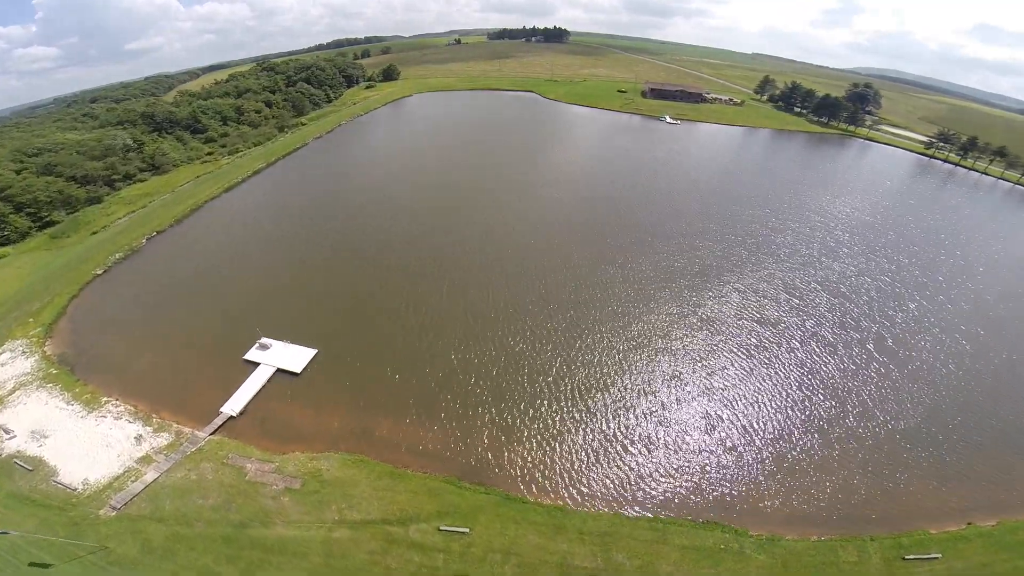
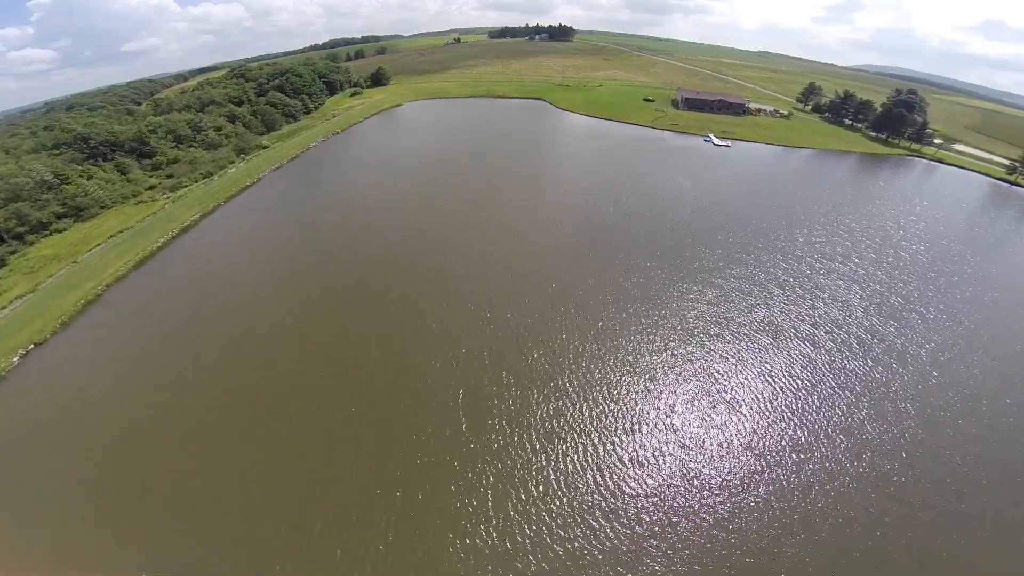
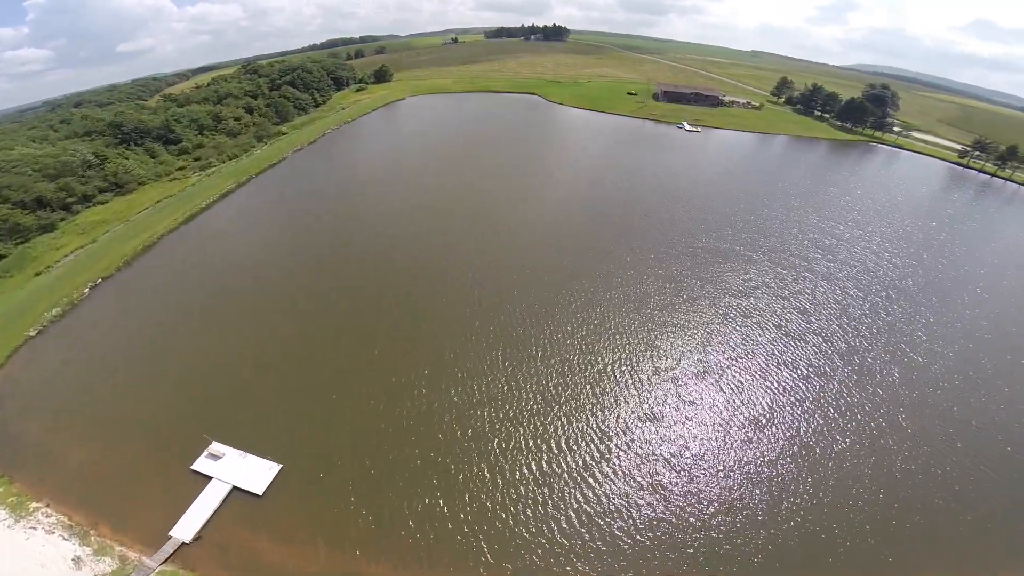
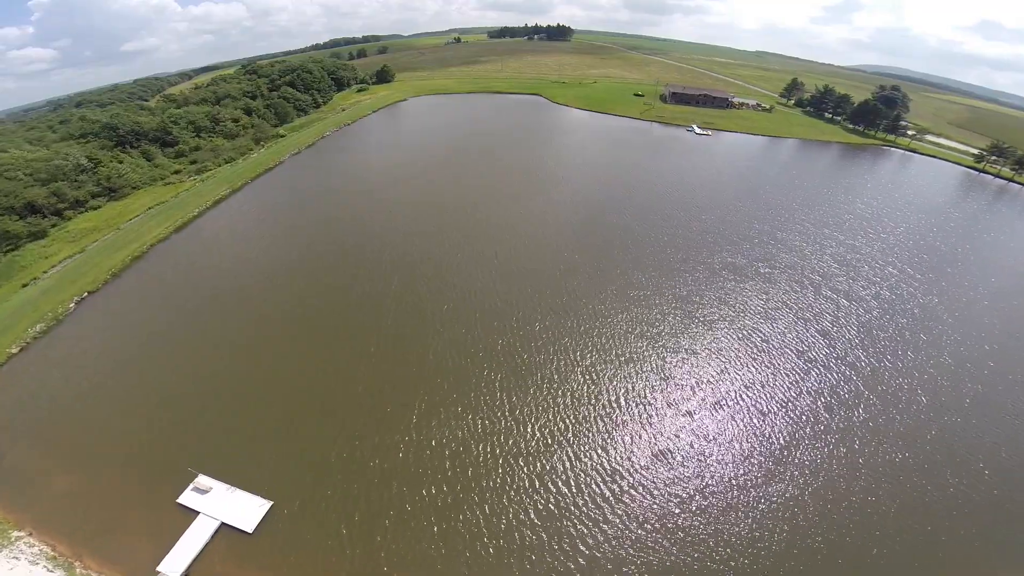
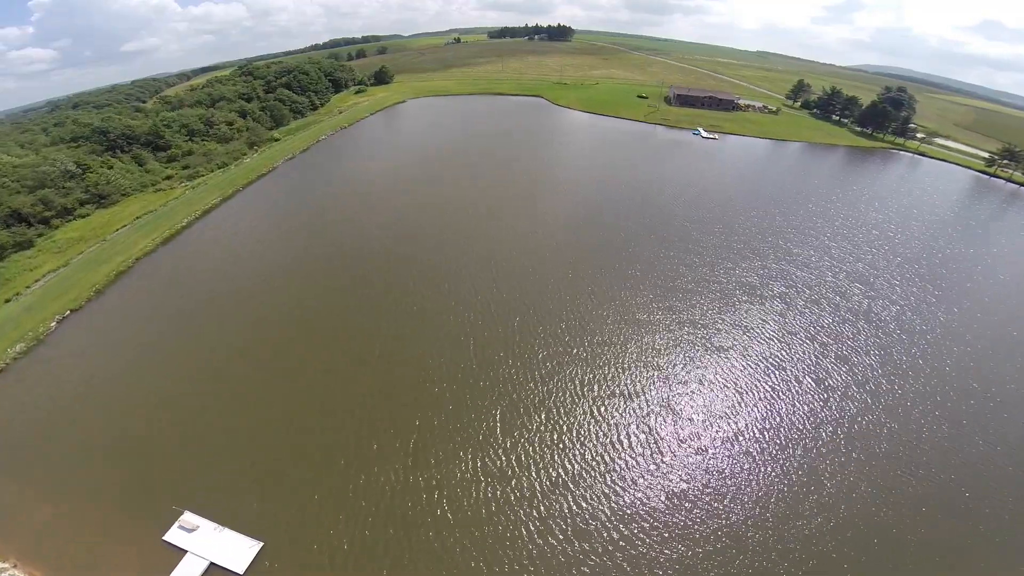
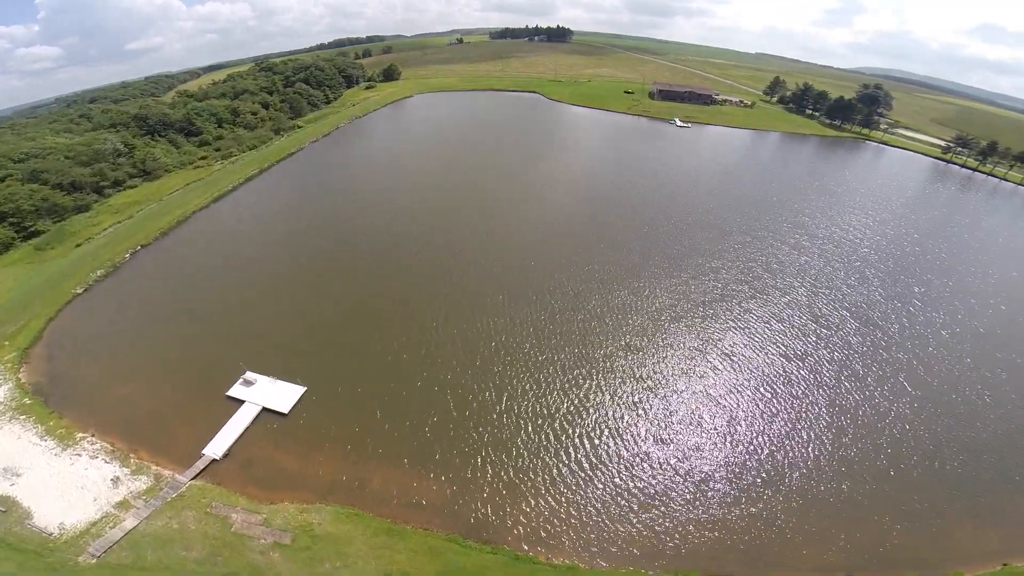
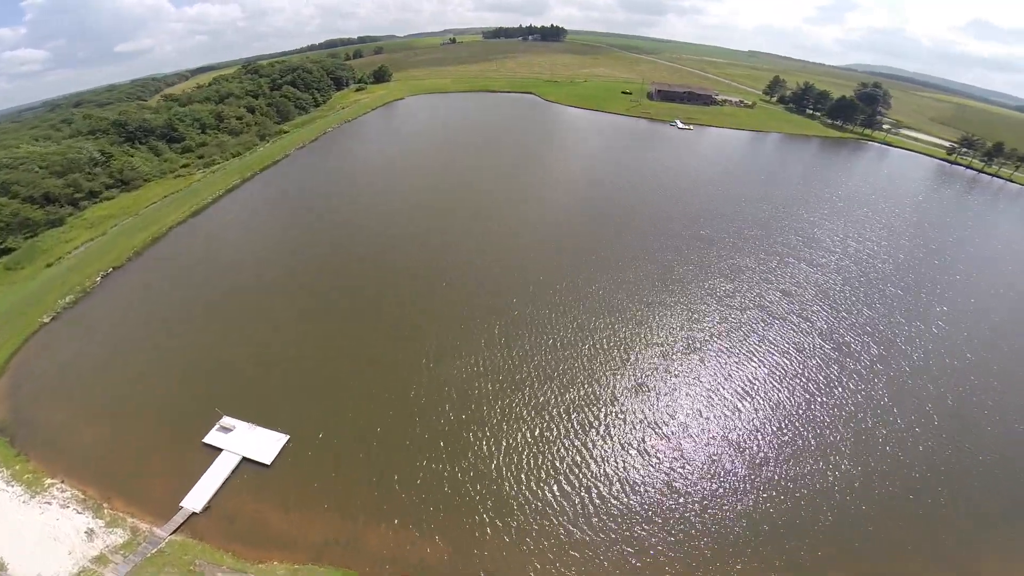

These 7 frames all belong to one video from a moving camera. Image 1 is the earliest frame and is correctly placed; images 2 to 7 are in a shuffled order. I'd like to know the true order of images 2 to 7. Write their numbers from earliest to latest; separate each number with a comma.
6, 7, 3, 4, 5, 2
